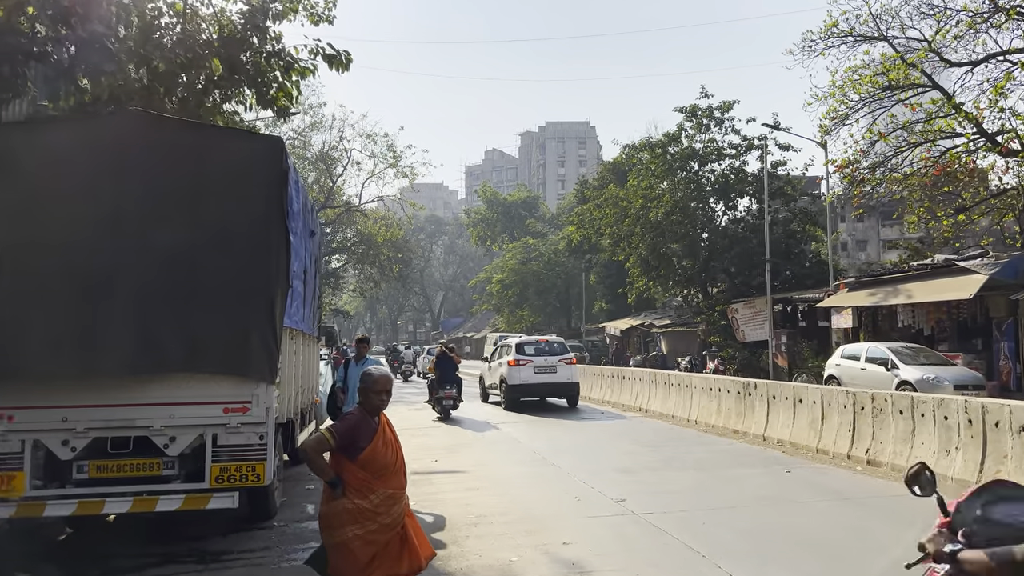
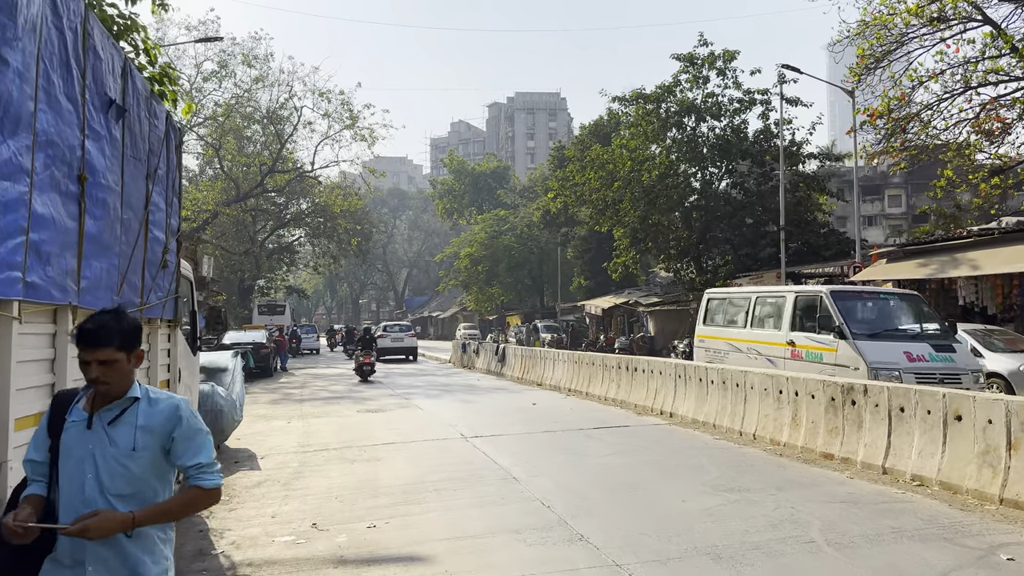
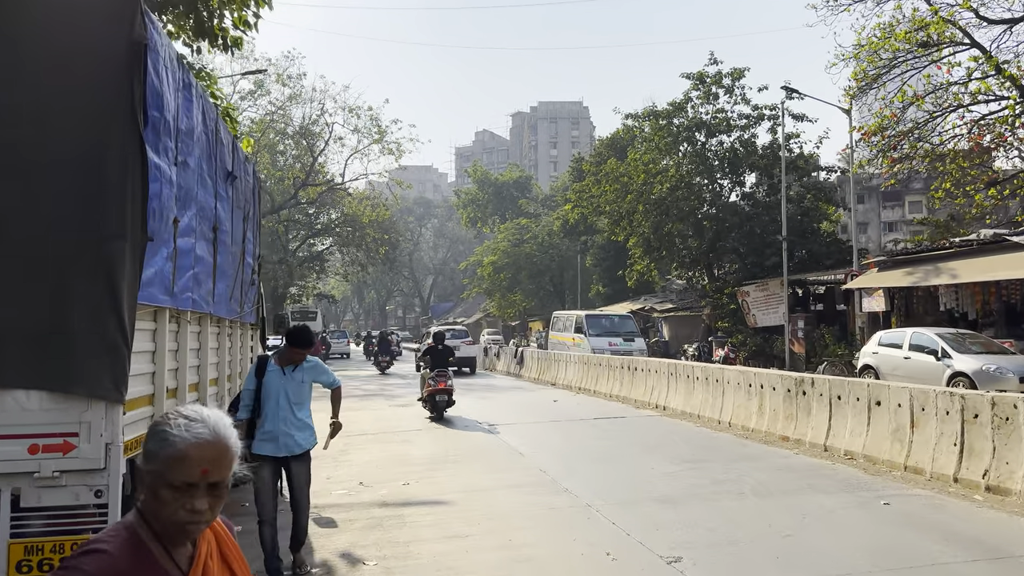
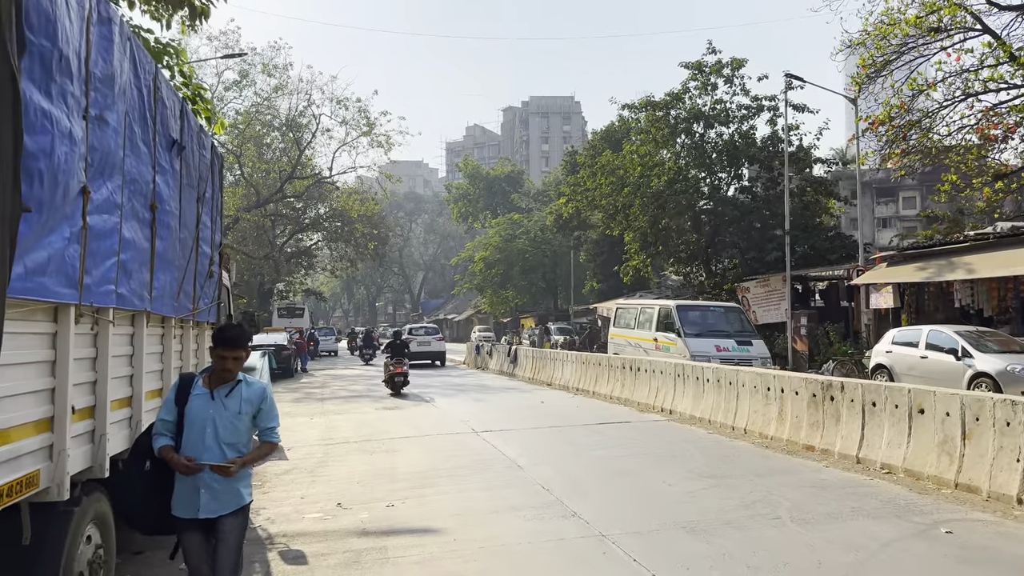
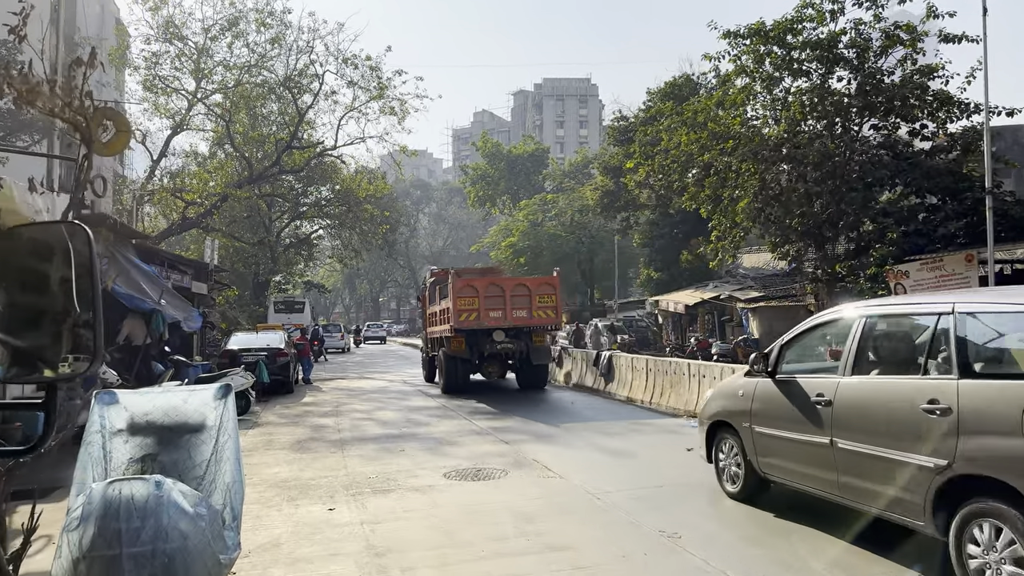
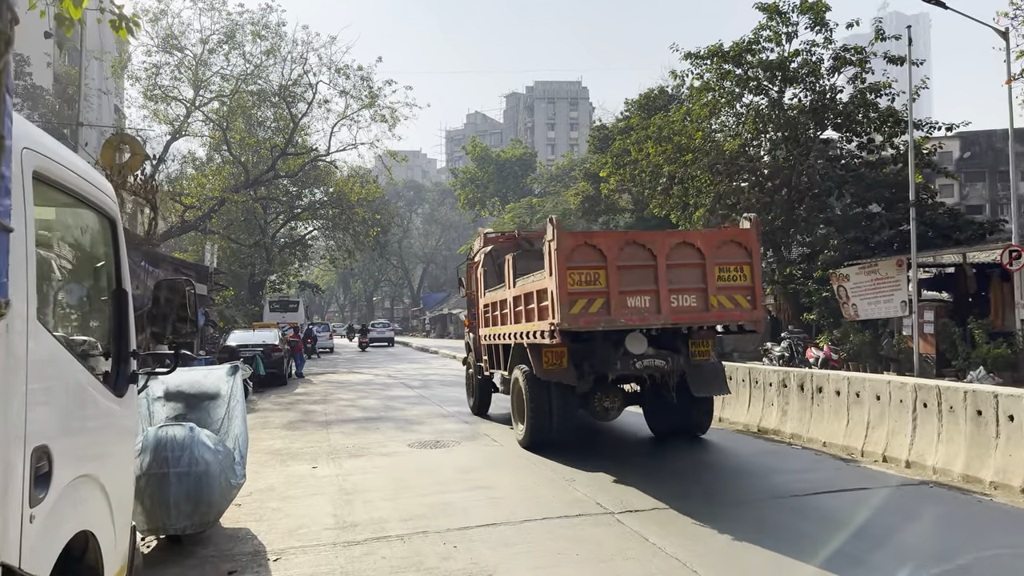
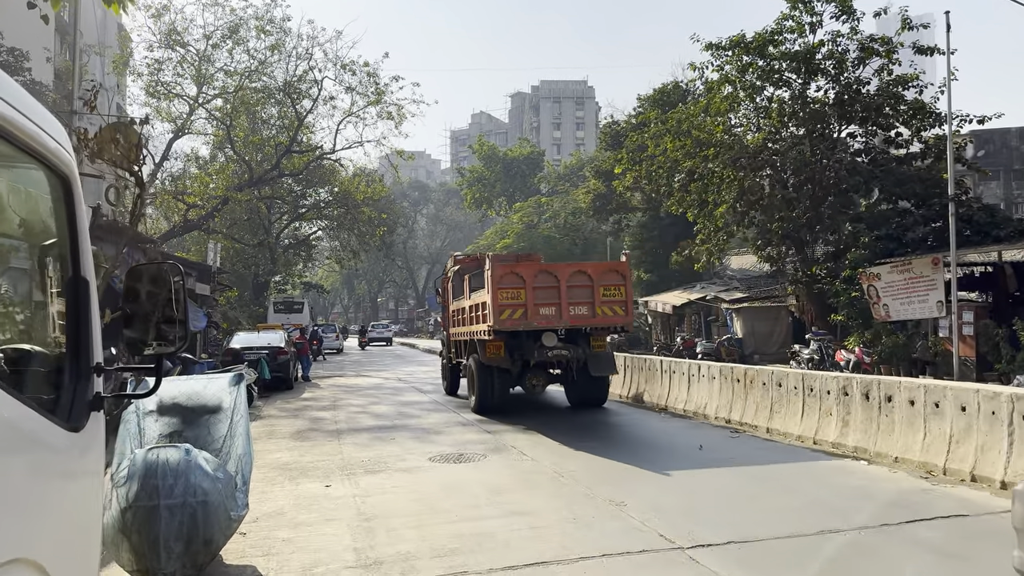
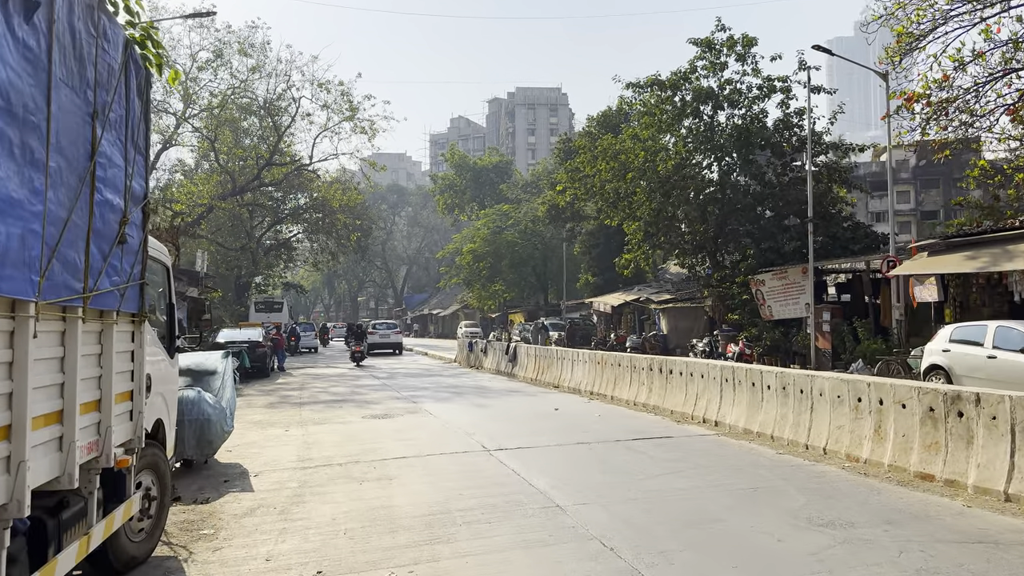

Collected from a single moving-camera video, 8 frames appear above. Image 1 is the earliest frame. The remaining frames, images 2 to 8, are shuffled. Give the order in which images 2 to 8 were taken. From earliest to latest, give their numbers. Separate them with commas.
3, 4, 2, 8, 6, 7, 5
